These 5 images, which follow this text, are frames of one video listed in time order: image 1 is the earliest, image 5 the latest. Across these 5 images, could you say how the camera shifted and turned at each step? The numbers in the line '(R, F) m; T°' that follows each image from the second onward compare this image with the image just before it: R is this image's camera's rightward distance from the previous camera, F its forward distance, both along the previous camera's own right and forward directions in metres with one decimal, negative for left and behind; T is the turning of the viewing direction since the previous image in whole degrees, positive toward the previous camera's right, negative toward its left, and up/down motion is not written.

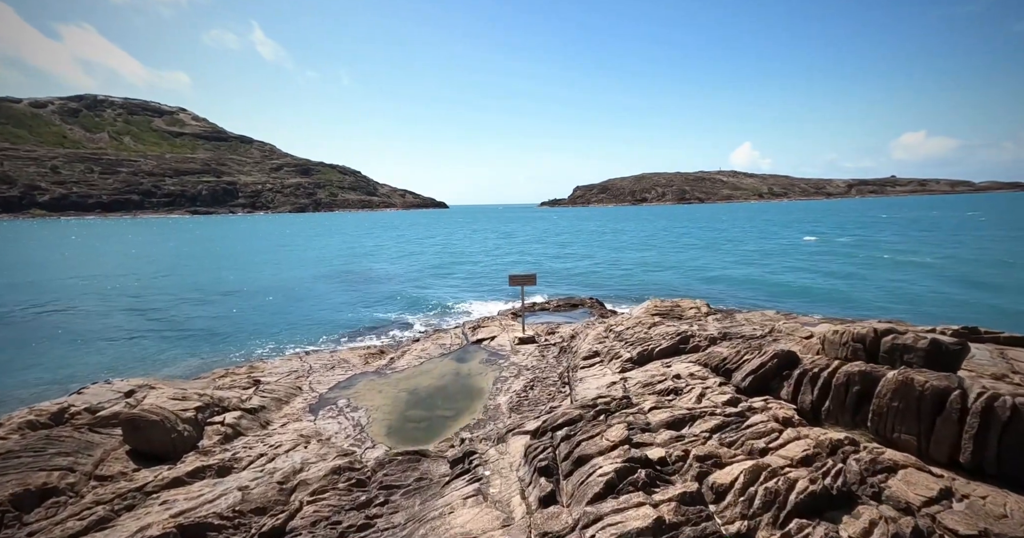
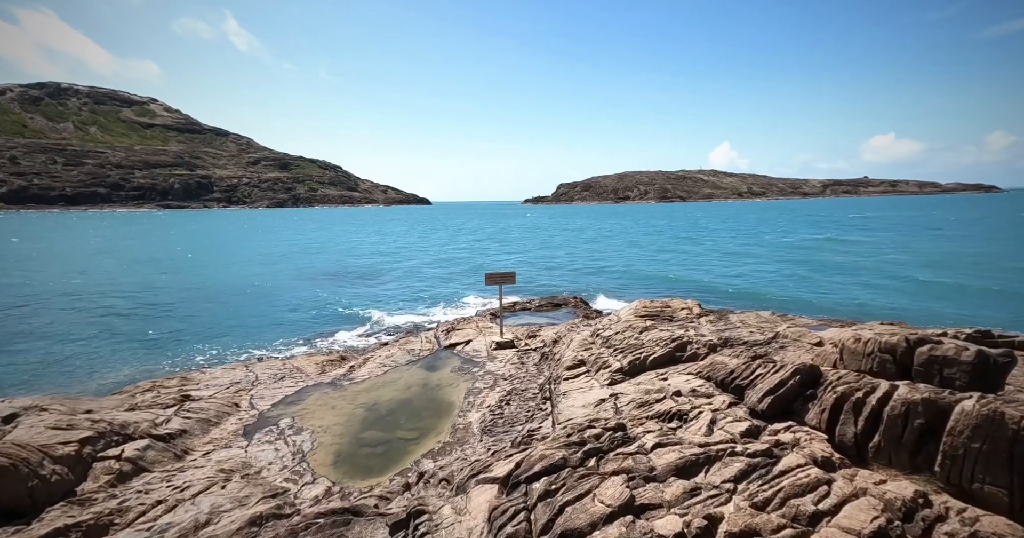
(+0.2, +2.0) m; +2°
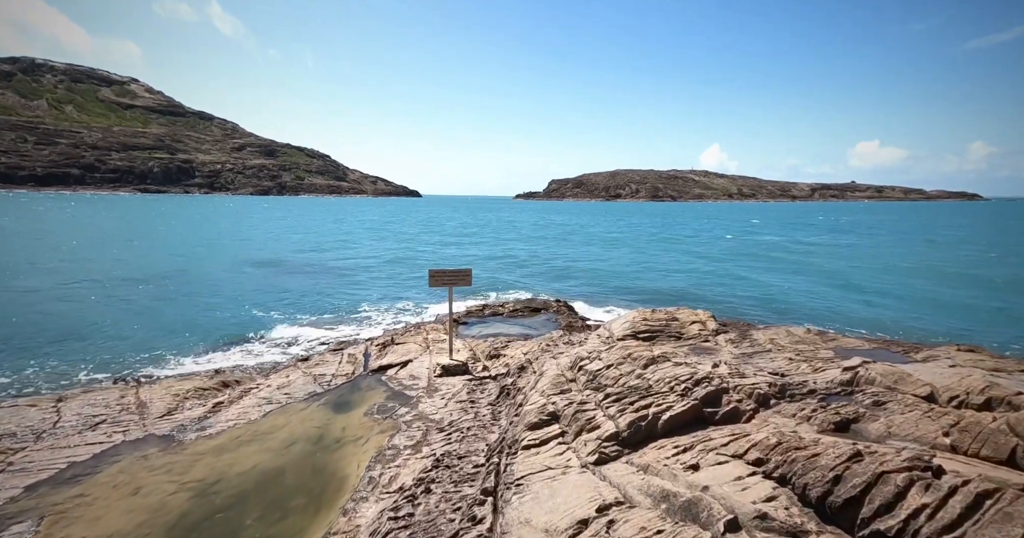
(+1.0, +5.3) m; +1°
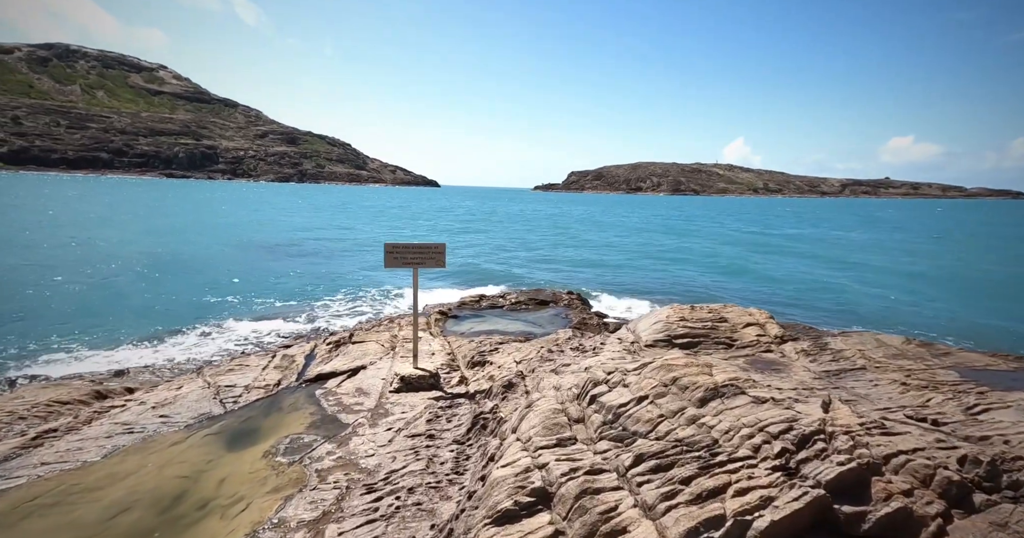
(+0.6, +4.1) m; -2°
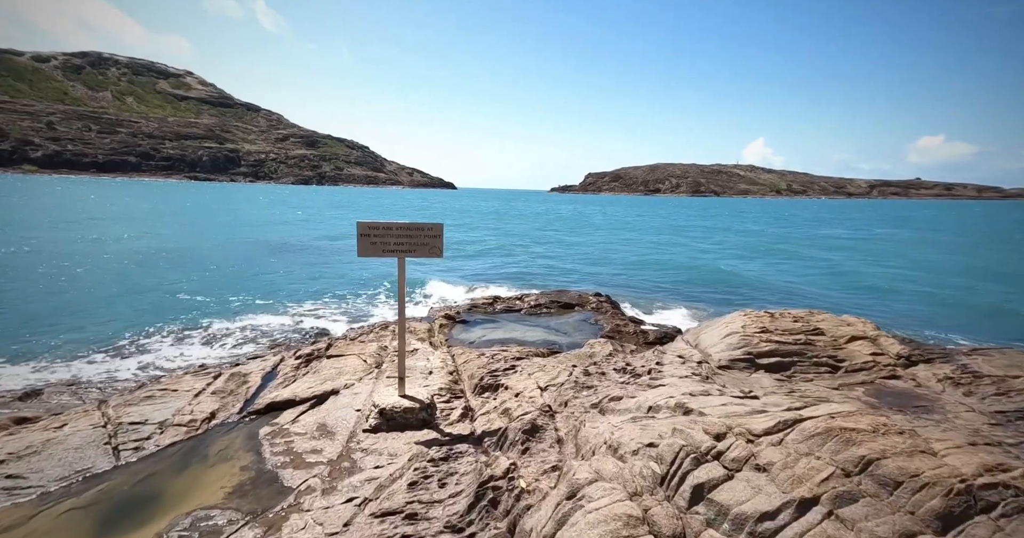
(-0.1, +3.1) m; -2°
